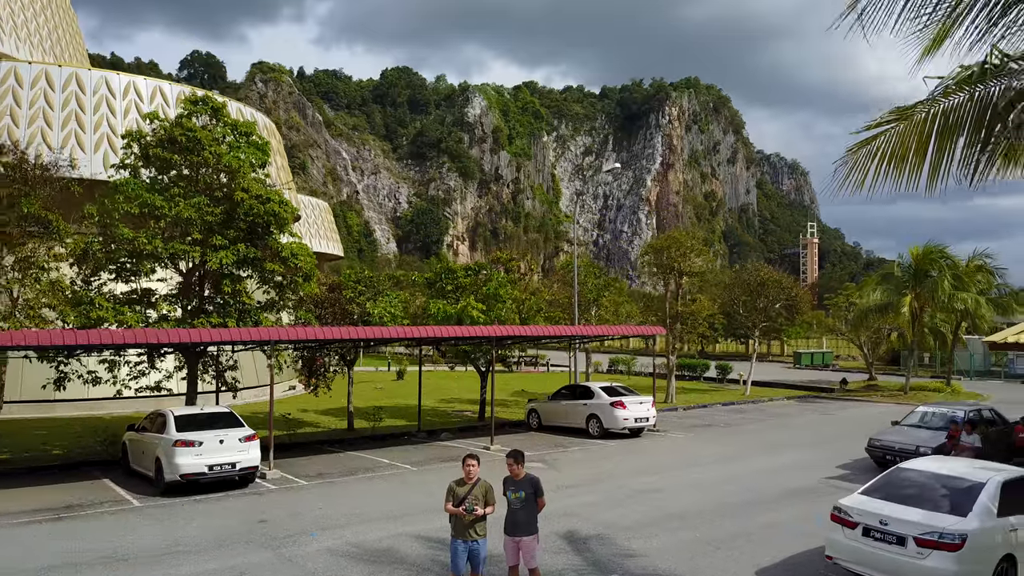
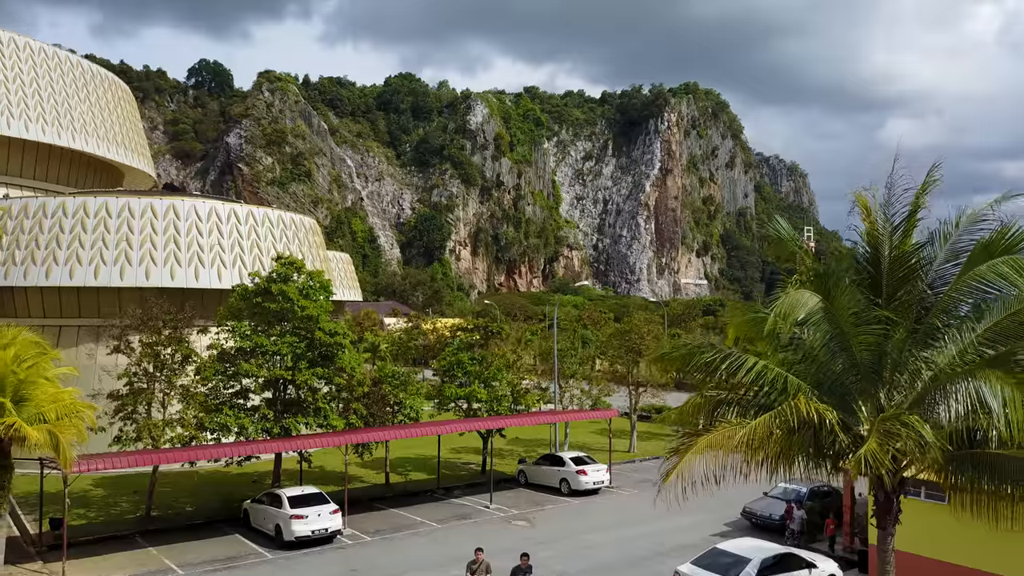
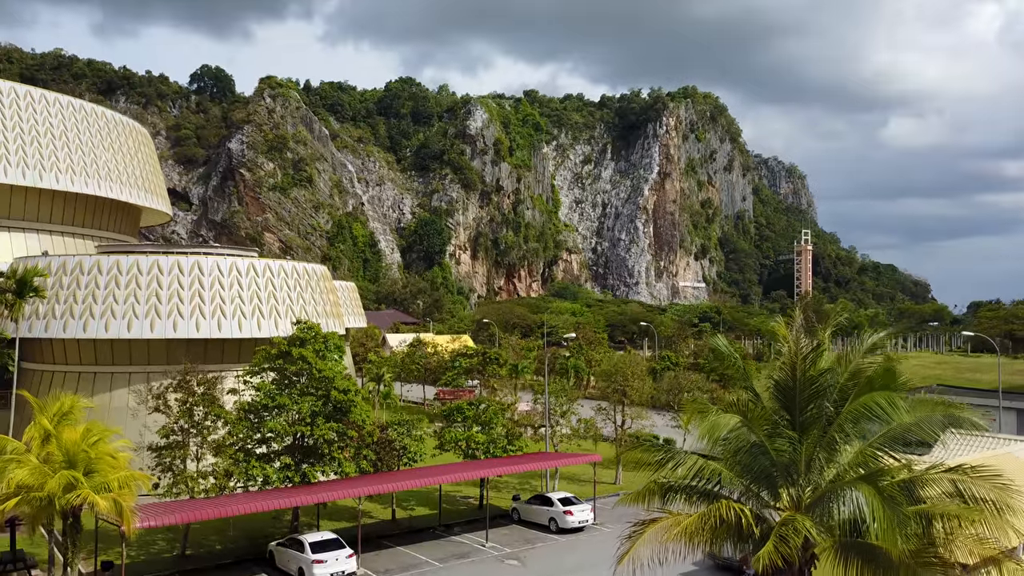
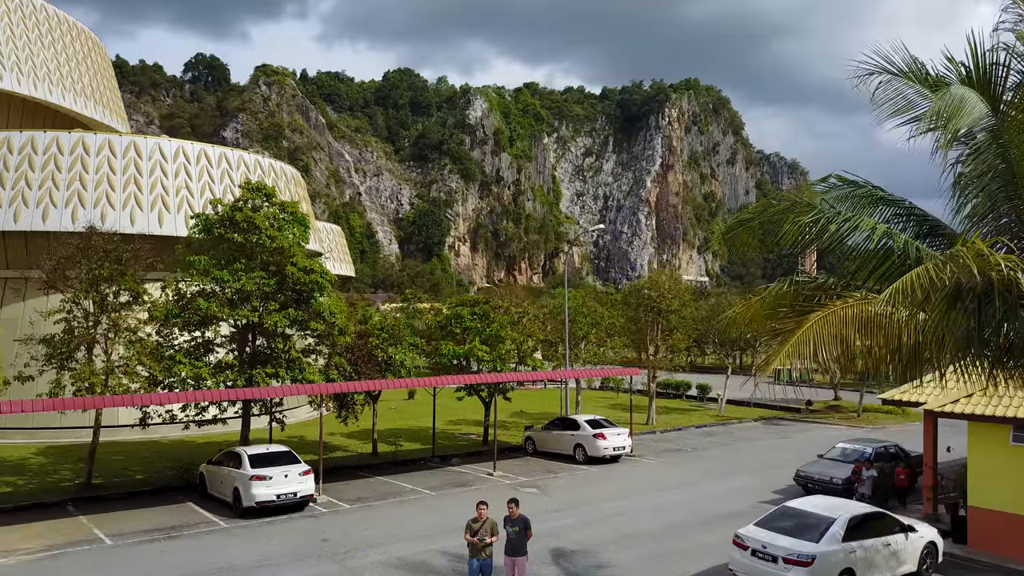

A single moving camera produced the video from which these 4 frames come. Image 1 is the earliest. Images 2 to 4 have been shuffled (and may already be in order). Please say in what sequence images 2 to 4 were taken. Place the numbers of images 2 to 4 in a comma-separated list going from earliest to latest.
4, 2, 3
